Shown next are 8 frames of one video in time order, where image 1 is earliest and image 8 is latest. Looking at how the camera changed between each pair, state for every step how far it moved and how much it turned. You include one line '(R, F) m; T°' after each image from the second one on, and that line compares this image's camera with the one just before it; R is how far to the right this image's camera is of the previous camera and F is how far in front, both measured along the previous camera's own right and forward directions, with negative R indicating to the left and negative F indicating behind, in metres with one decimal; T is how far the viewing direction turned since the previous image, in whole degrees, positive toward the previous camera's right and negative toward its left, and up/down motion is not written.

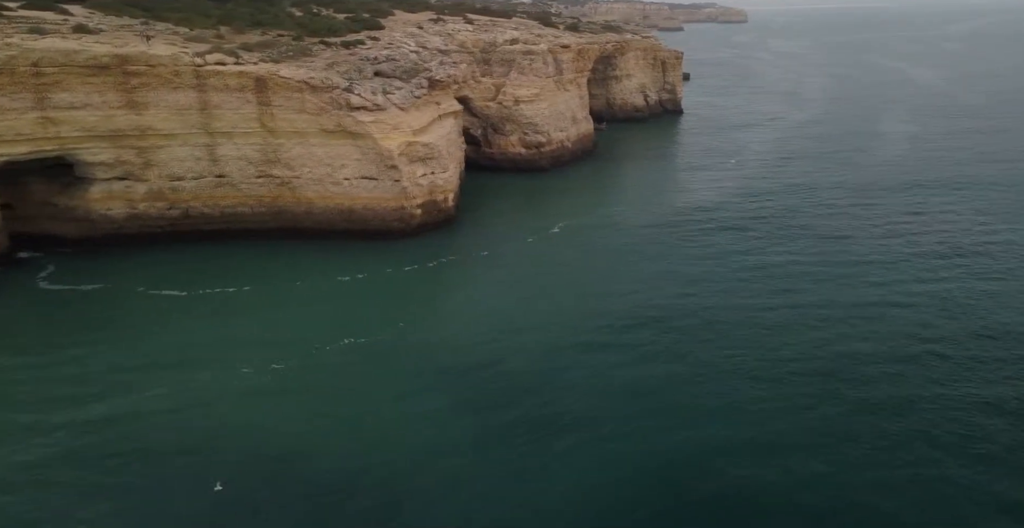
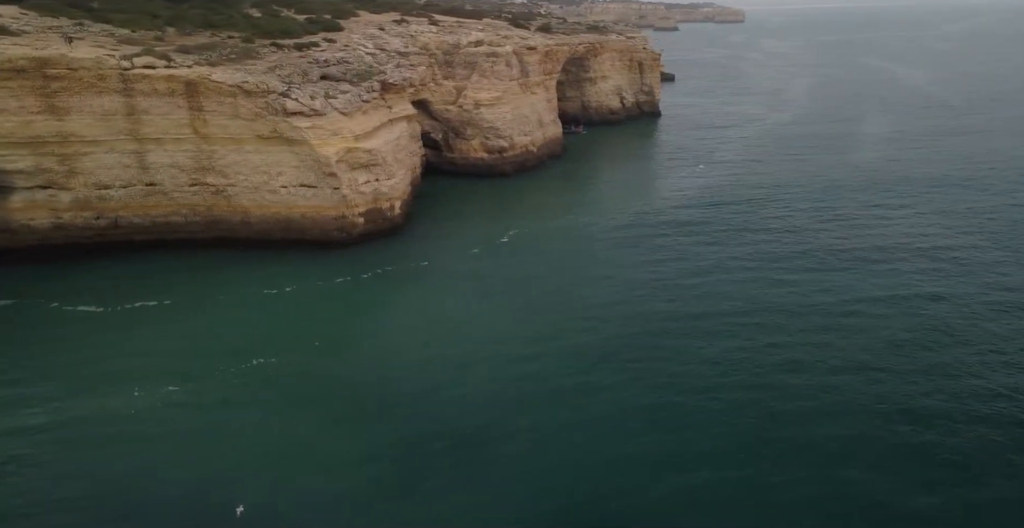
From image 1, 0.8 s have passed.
(+1.7, +0.8) m; 0°
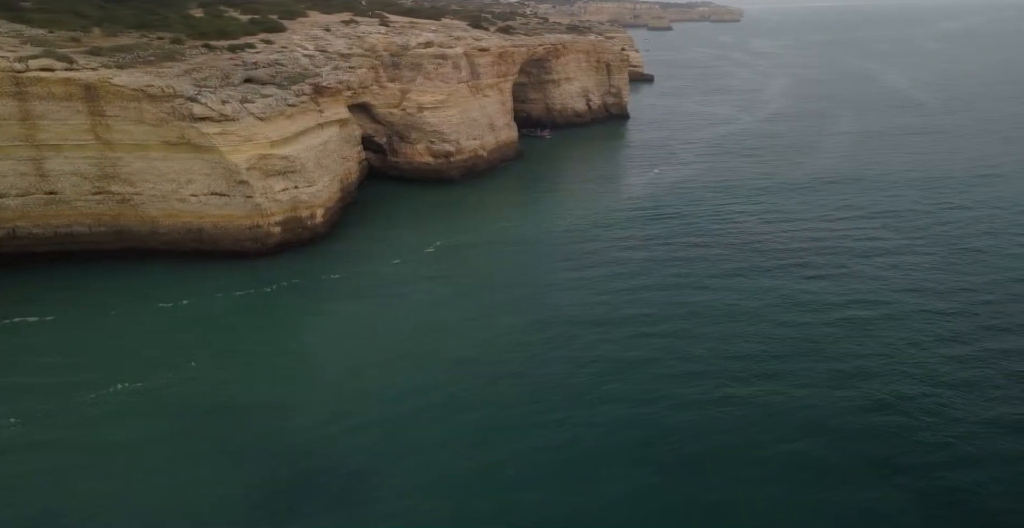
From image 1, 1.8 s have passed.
(+2.3, +0.9) m; 0°
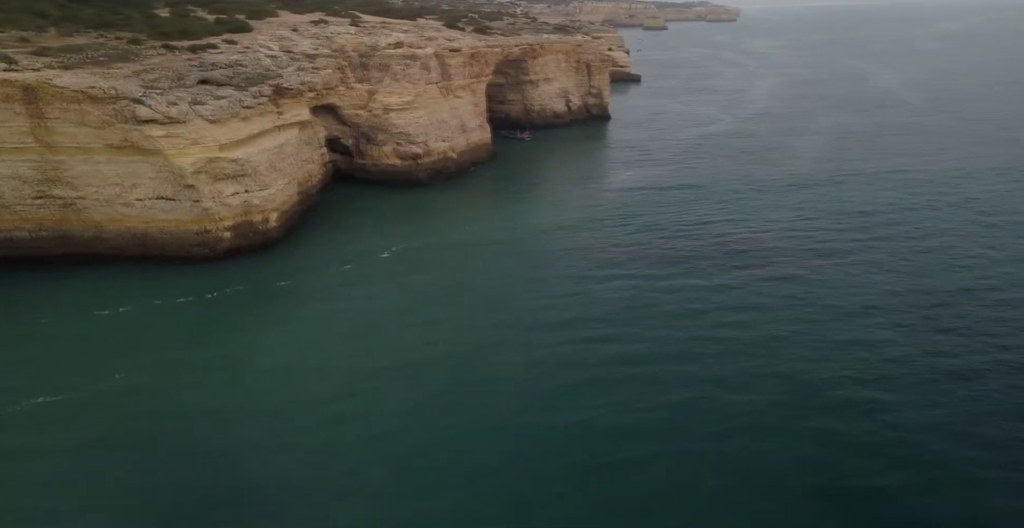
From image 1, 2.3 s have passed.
(+1.3, +0.5) m; 0°
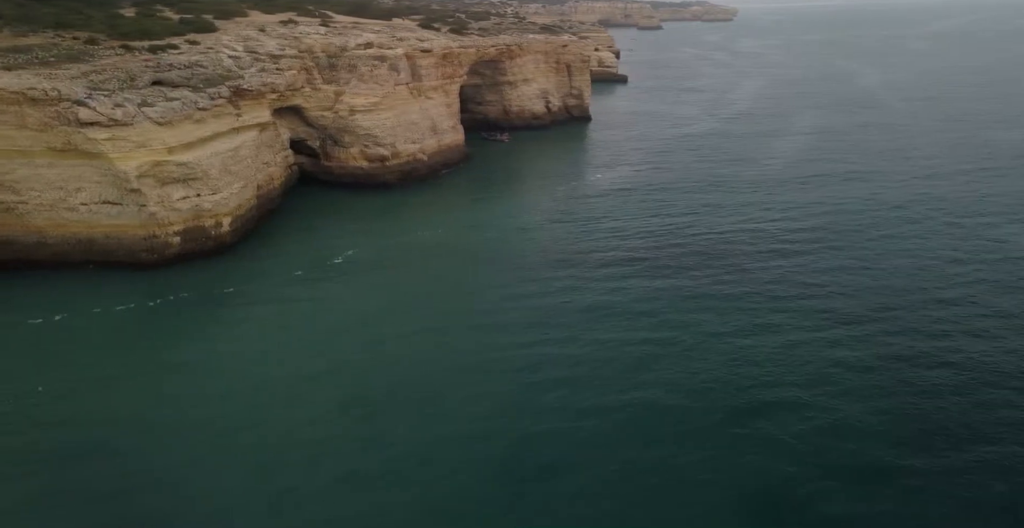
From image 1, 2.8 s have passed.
(+1.3, +0.5) m; 0°
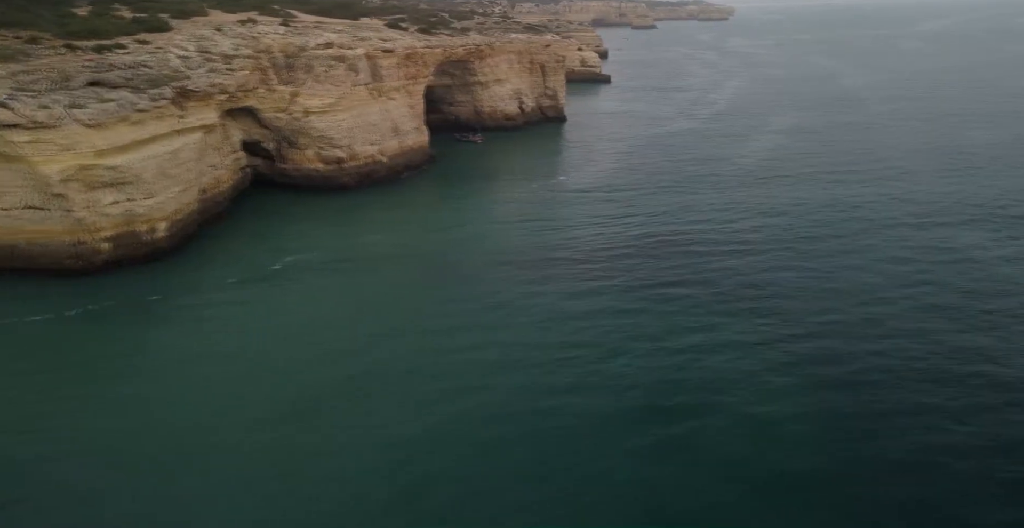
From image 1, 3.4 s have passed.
(+1.7, +0.6) m; 0°
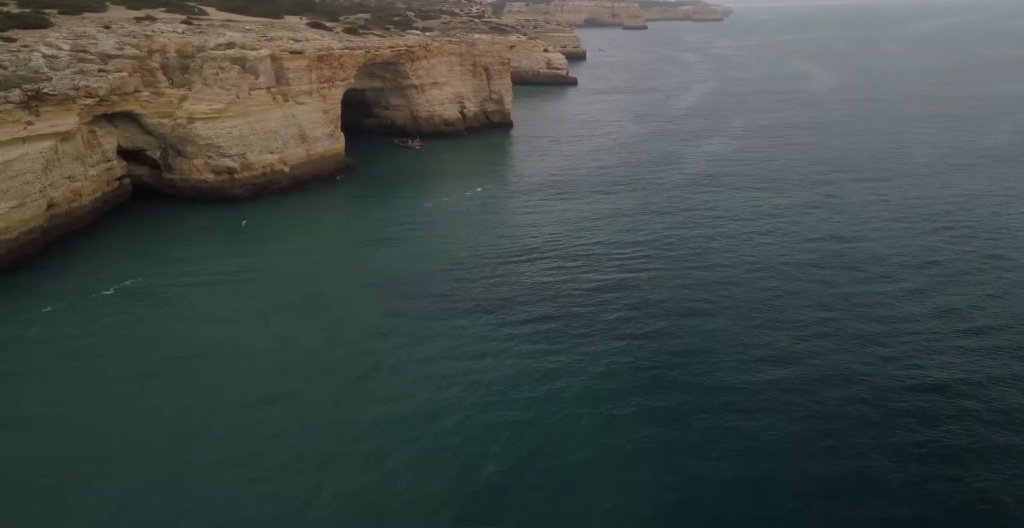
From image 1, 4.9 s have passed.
(+3.7, +2.4) m; 0°
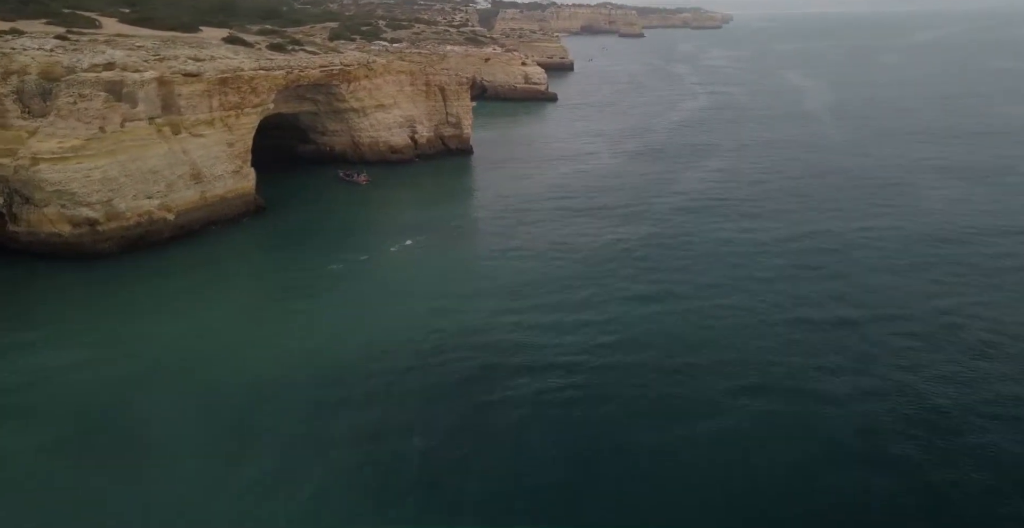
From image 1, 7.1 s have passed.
(+2.3, +5.5) m; 0°
